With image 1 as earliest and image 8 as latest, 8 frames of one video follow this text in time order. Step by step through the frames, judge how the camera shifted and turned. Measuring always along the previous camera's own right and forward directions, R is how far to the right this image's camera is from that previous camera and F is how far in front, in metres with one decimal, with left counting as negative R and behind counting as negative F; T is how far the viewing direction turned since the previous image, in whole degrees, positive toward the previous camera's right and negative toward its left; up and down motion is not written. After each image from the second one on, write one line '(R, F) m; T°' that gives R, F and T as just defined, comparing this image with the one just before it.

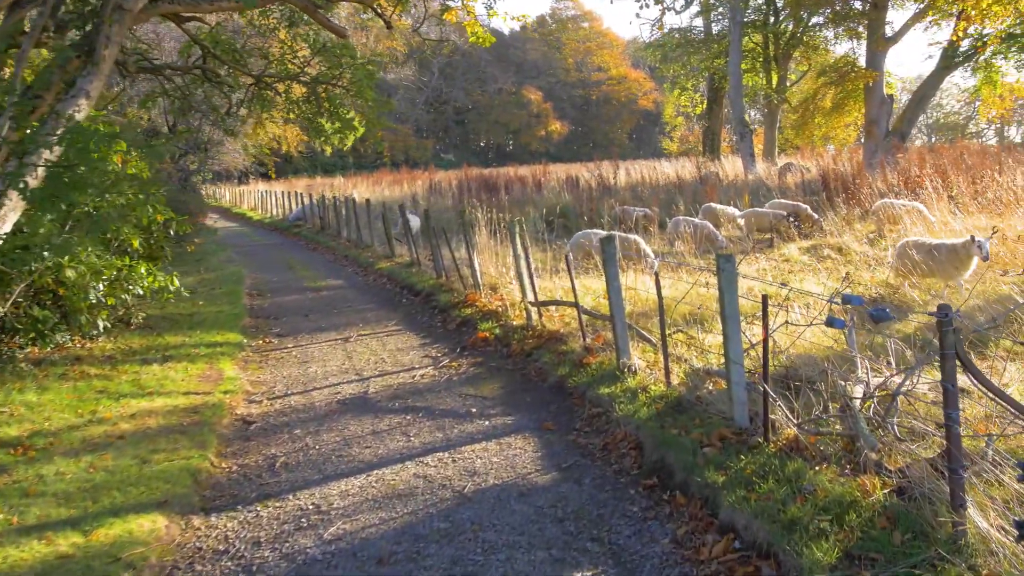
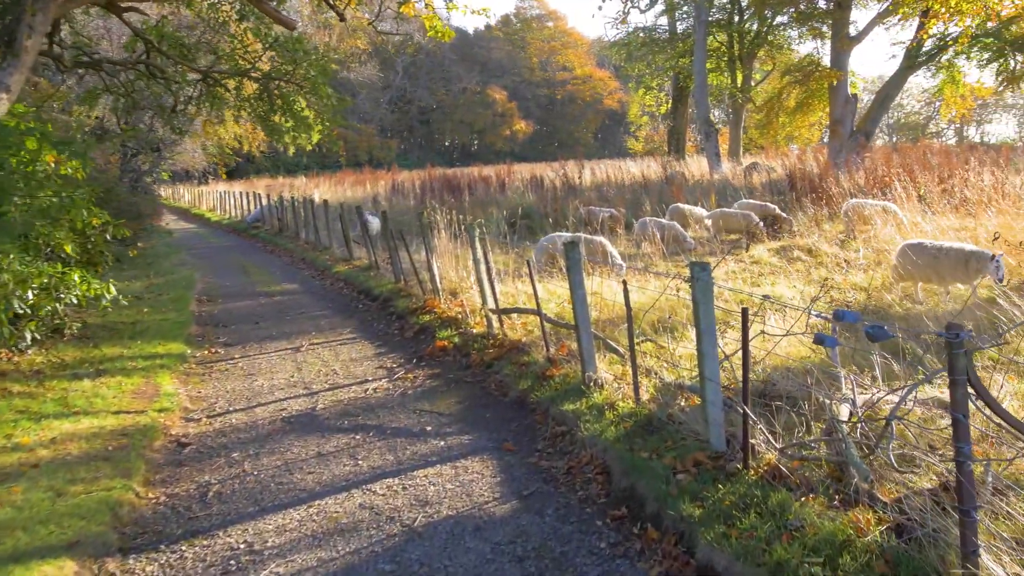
(0.0, +0.4) m; +2°
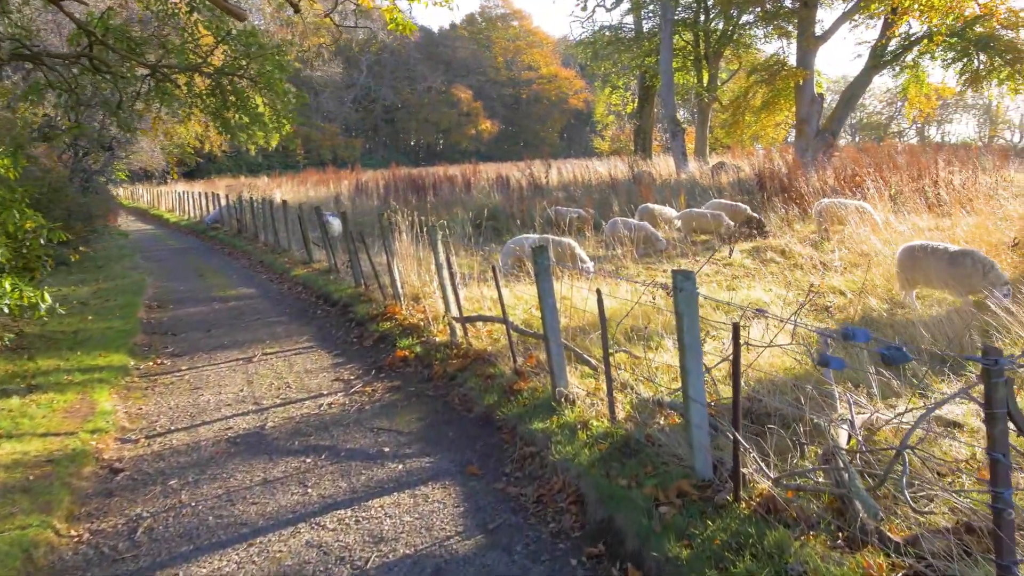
(0.0, +0.4) m; +2°
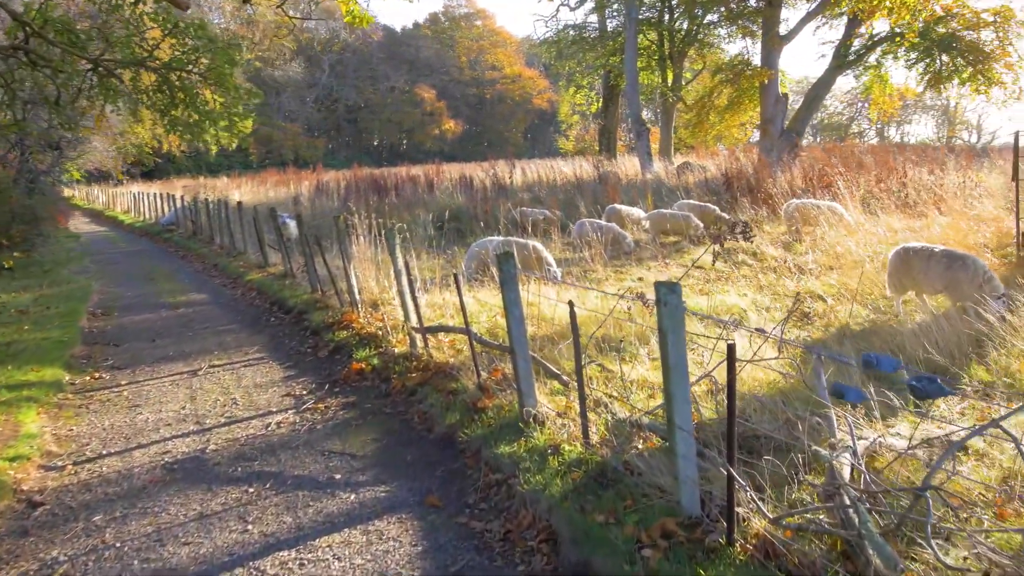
(0.0, +0.4) m; +2°
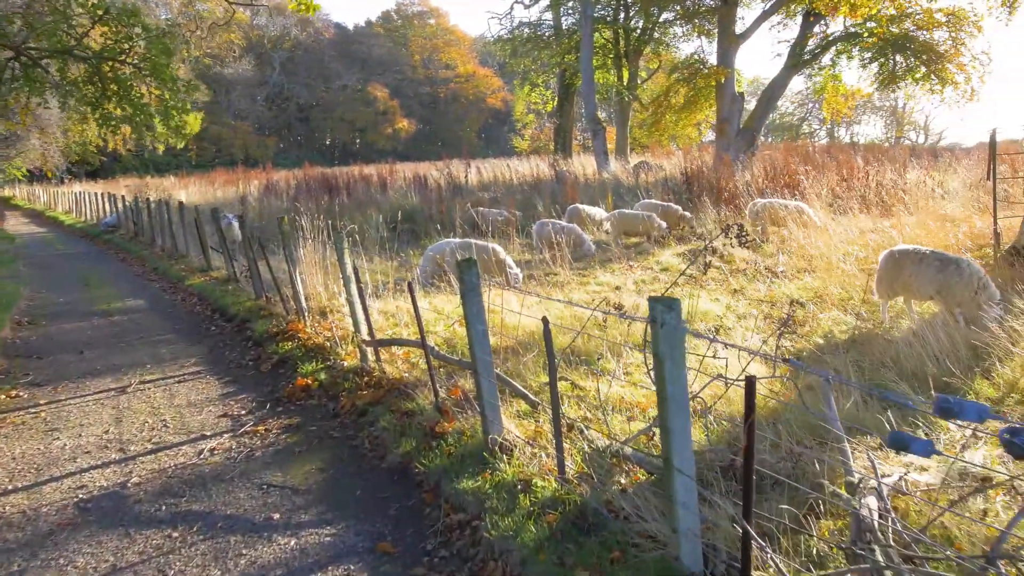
(0.0, +0.5) m; +2°
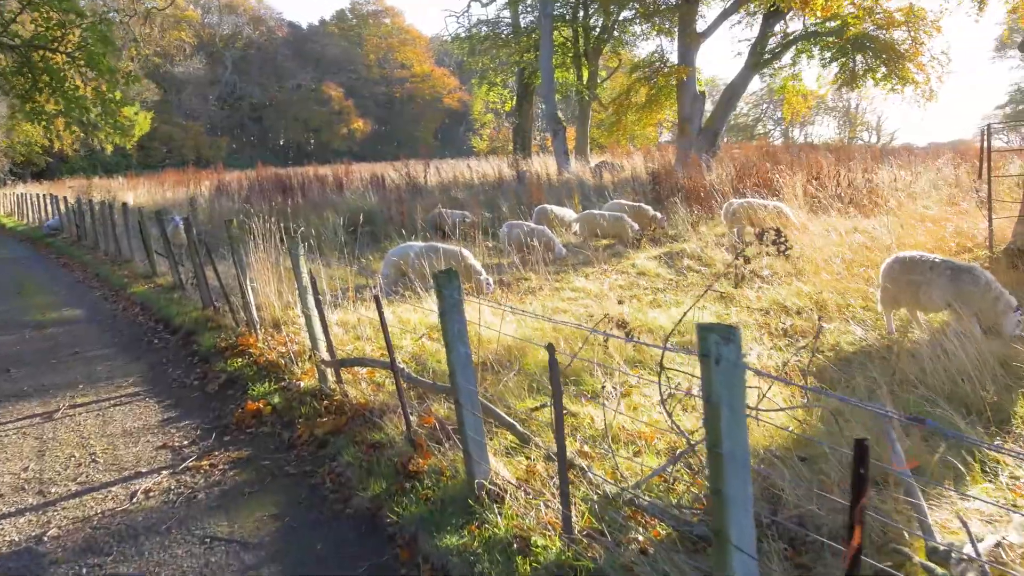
(-0.1, +0.6) m; +2°
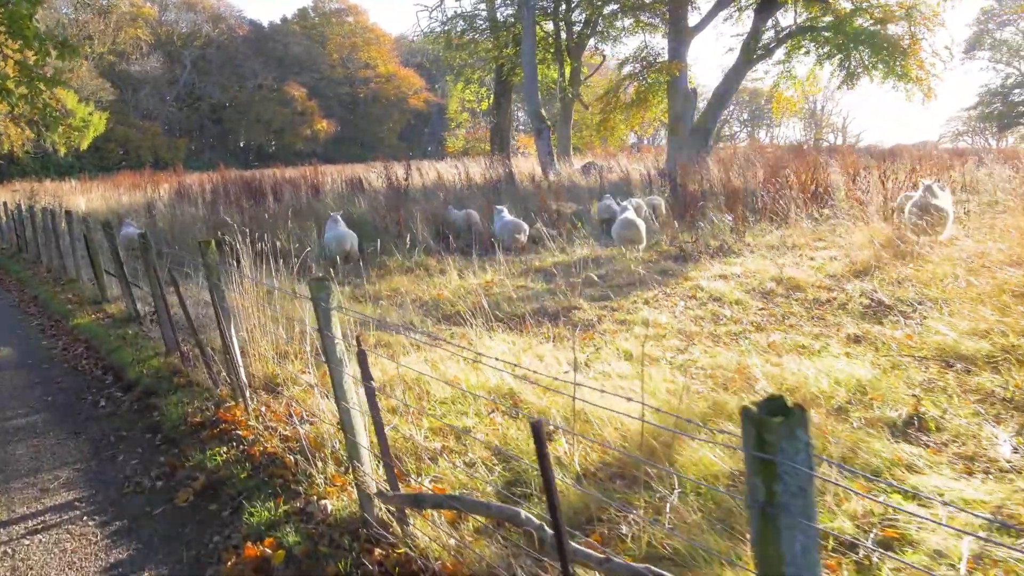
(-0.6, +1.8) m; +2°
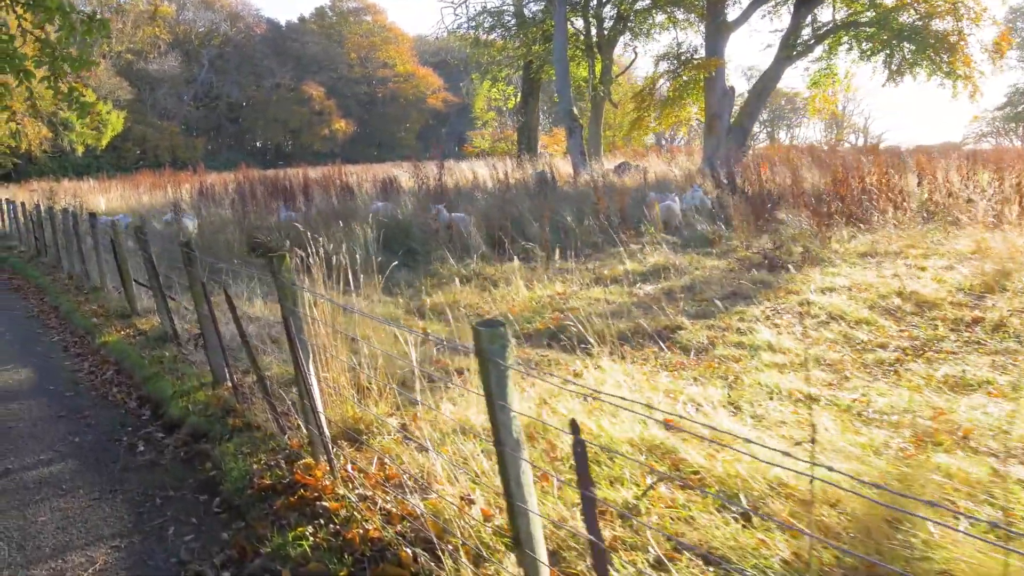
(-0.5, +0.9) m; -1°
